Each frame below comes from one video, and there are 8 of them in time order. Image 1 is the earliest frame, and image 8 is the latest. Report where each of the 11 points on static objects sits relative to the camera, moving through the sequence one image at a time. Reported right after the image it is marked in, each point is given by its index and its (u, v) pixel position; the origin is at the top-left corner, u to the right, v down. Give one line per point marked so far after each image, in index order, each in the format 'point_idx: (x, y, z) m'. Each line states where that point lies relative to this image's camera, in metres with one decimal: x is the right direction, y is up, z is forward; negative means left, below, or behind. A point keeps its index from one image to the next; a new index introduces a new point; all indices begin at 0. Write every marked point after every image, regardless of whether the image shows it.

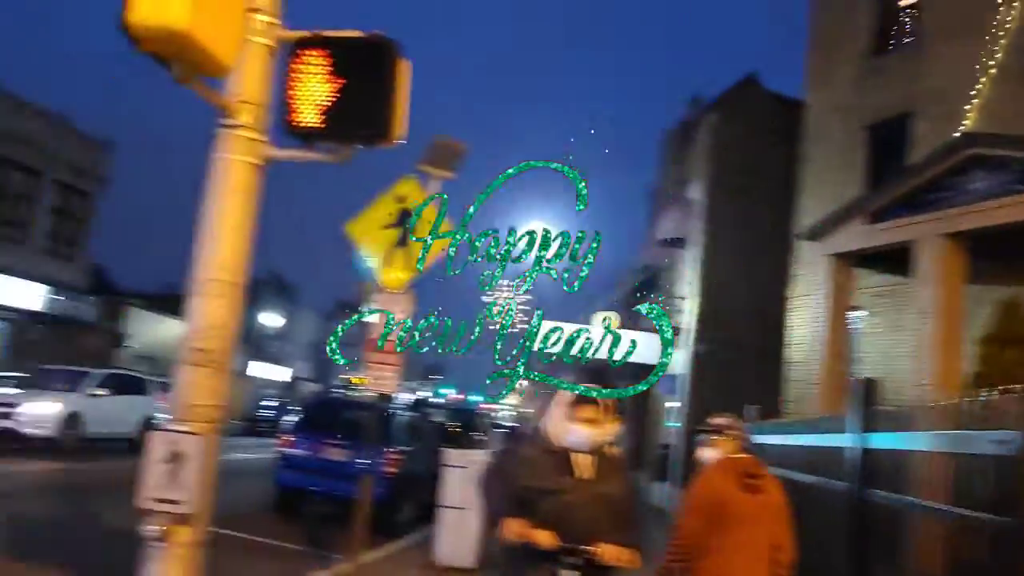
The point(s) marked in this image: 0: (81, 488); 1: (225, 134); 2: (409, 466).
0: (-6.6, -3.1, +13.1) m
1: (-1.6, +0.9, +4.6) m
2: (-1.5, -2.8, +12.9) m
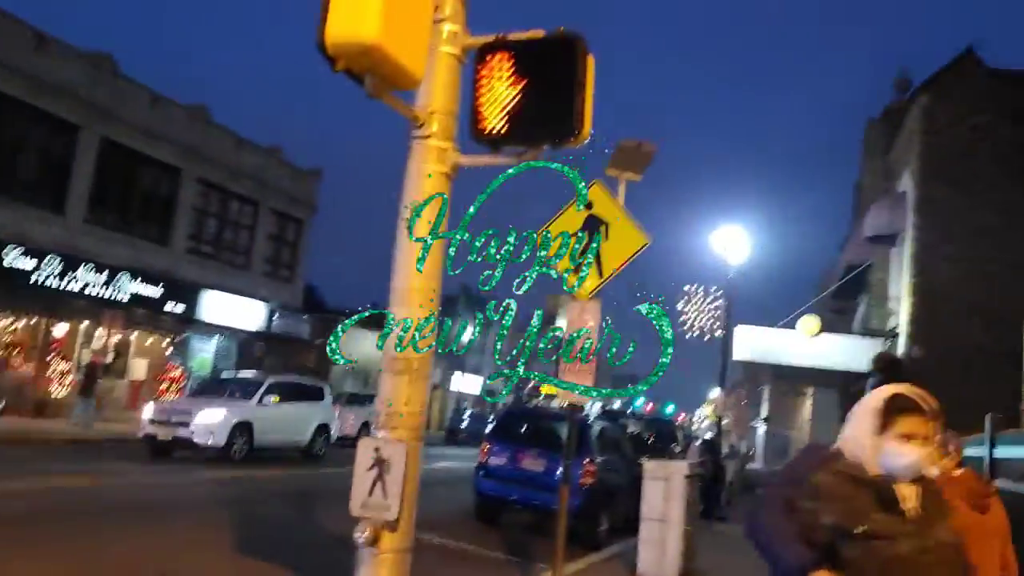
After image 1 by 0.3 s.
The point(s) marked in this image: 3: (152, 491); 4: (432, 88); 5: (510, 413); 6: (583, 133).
0: (-3.6, -3.4, +14.0) m
1: (-0.5, +0.8, +4.6) m
2: (+1.4, -2.9, +12.7) m
3: (-5.3, -2.9, +12.3) m
4: (-0.4, +1.1, +4.6) m
5: (0.0, -2.0, +13.5) m
6: (+0.4, +0.8, +4.5) m
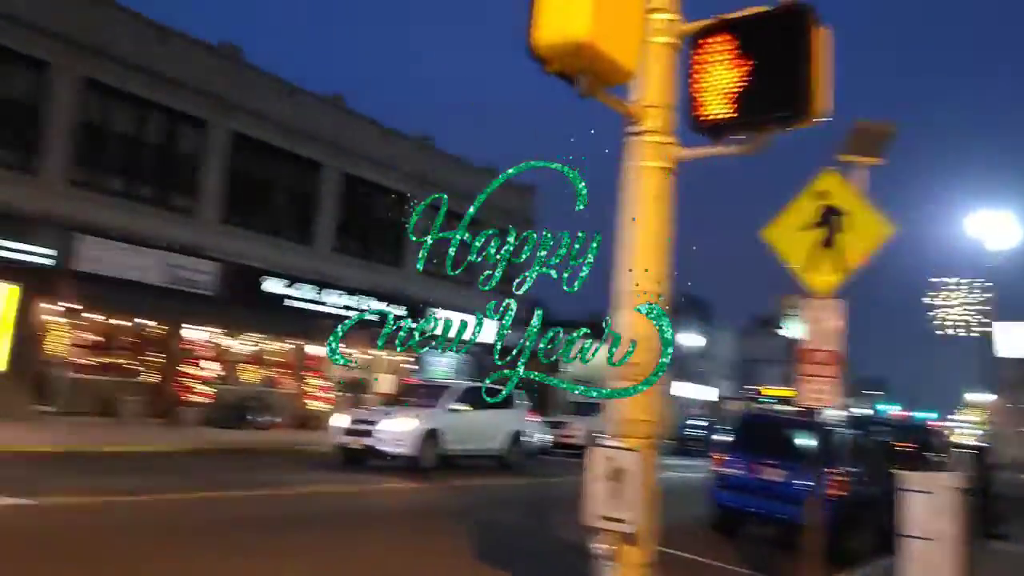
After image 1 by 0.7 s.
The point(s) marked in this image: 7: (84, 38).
0: (+0.4, -3.6, +14.2) m
1: (+0.7, +0.8, +4.5) m
2: (+4.9, -2.8, +11.7) m
3: (-1.8, -3.2, +13.1) m
4: (+0.7, +1.1, +4.4) m
5: (+3.6, -2.0, +12.8) m
6: (+1.5, +0.9, +4.1) m
7: (-10.2, +6.0, +20.0) m
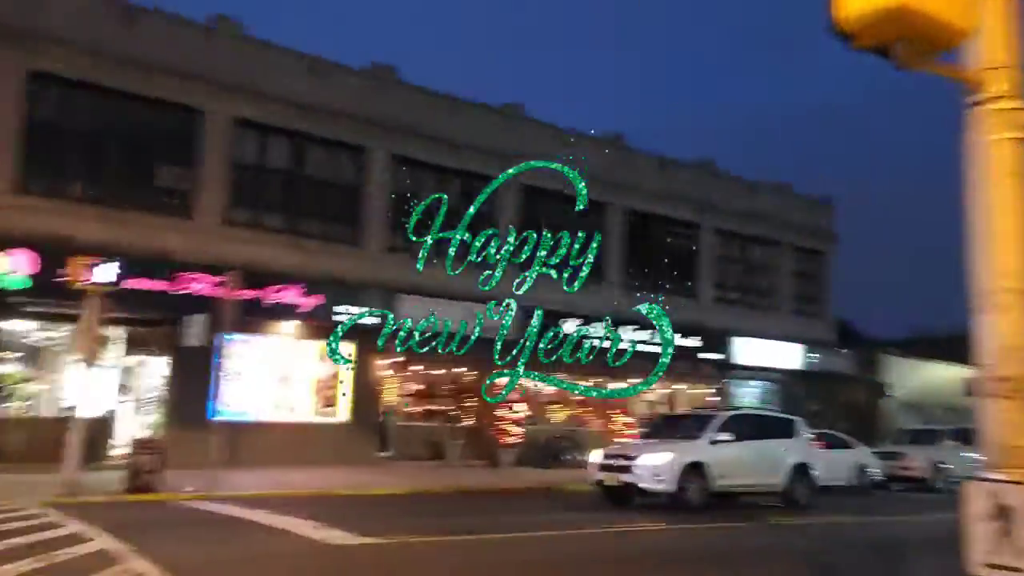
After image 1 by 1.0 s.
0: (+5.5, -3.9, +12.8) m
1: (+2.1, +0.8, +3.8) m
2: (+8.8, -2.6, +9.0) m
3: (+3.1, -3.6, +12.4) m
4: (+2.1, +1.1, +3.7) m
5: (+7.9, -1.9, +10.5) m
6: (+2.8, +1.0, +3.2) m
7: (-3.2, +4.5, +22.3) m
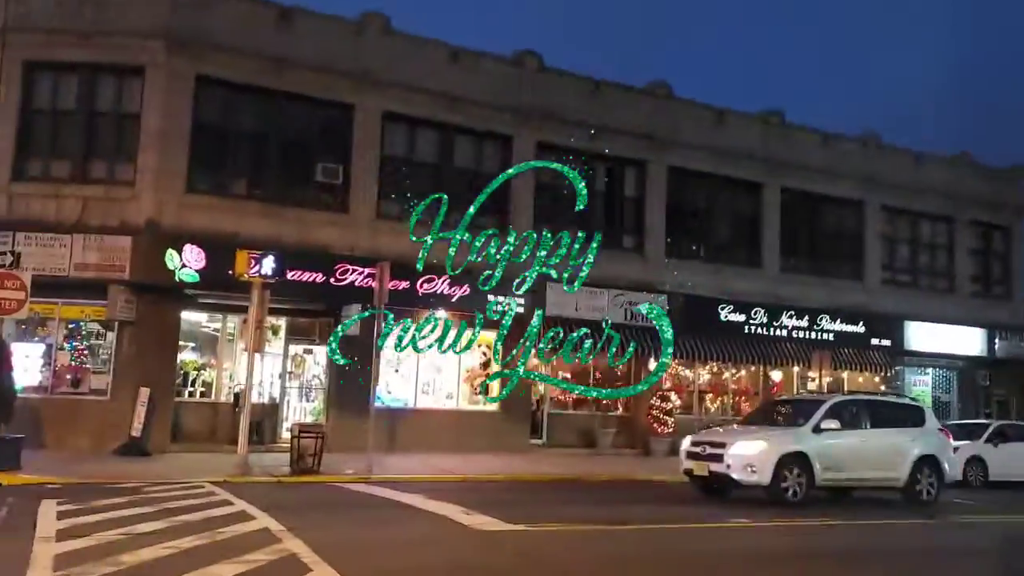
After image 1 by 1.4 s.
0: (+7.7, -3.5, +11.3) m
1: (+2.6, +0.9, +3.0) m
2: (+10.2, -2.2, +7.0) m
3: (+5.3, -3.3, +11.4) m
4: (+2.7, +1.3, +3.0) m
5: (+9.6, -1.6, +8.6) m
6: (+3.2, +1.1, +2.3) m
7: (+0.7, +4.8, +22.2) m
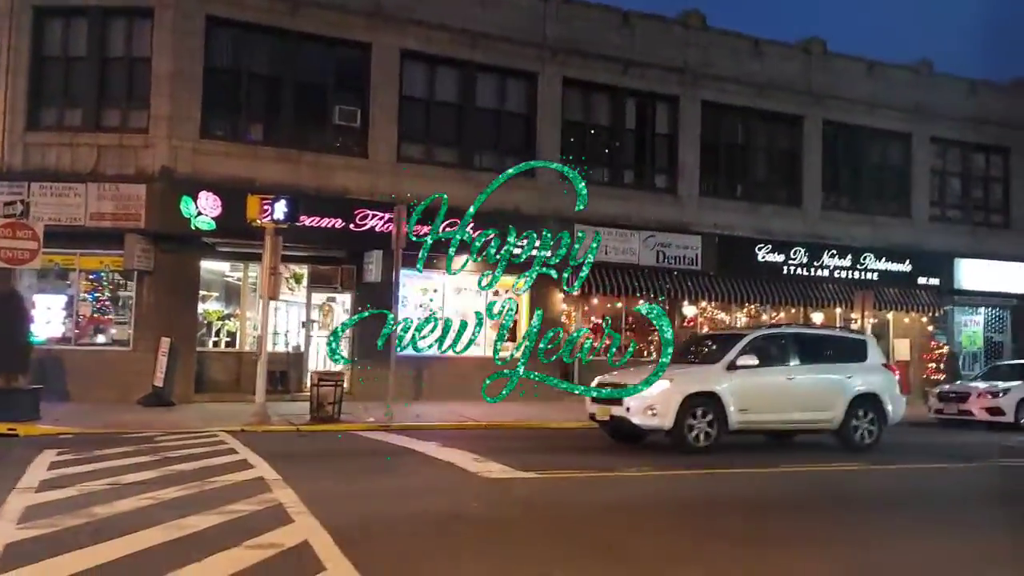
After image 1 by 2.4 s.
0: (+7.9, -2.6, +10.5) m
1: (+2.3, +1.3, +2.2) m
2: (+10.2, -1.5, +6.0) m
3: (+5.5, -2.4, +10.7) m
4: (+2.4, +1.6, +2.2) m
5: (+9.7, -0.8, +7.6) m
6: (+2.9, +1.4, +1.5) m
7: (+1.3, +6.3, +21.2) m
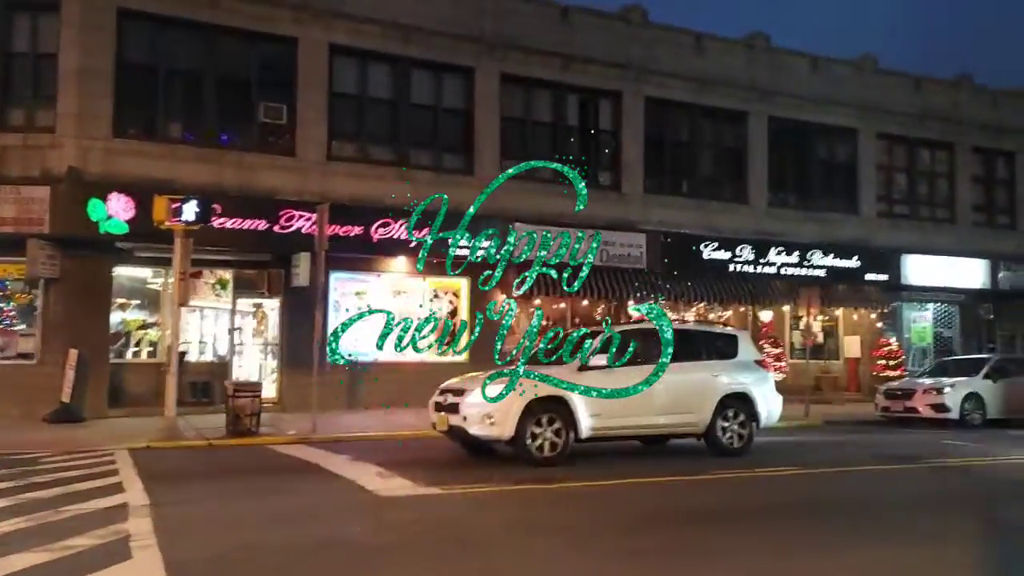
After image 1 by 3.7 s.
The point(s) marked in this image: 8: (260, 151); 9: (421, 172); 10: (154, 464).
0: (+6.9, -2.5, +10.1) m
1: (+1.6, +1.4, +1.6) m
2: (+9.3, -1.3, +5.7) m
3: (+4.4, -2.4, +10.2) m
4: (+1.6, +1.7, +1.6) m
5: (+8.7, -0.6, +7.3) m
6: (+2.2, +1.5, +0.9) m
7: (-0.3, +6.2, +20.6) m
8: (-5.5, +3.0, +18.1) m
9: (-2.1, +2.7, +19.6) m
10: (-4.4, -2.2, +10.3) m
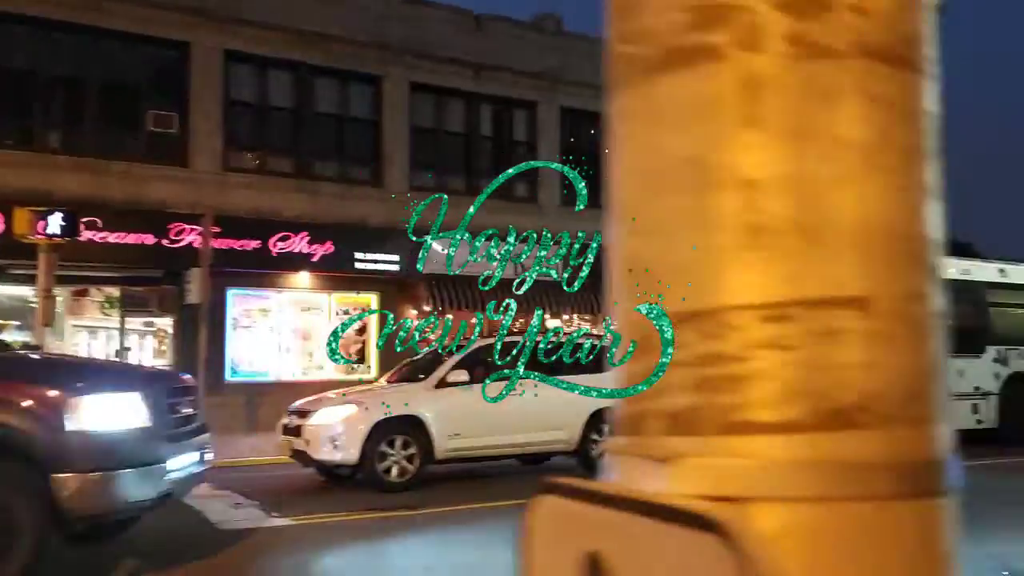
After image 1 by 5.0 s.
0: (+5.5, -2.5, +9.9) m
1: (+0.8, +1.4, +1.2) m
2: (+8.2, -1.3, +5.7) m
3: (+3.1, -2.5, +9.9) m
4: (+0.8, +1.7, +1.1) m
5: (+7.5, -0.6, +7.2) m
6: (+1.4, +1.6, +0.5) m
7: (-2.5, +5.9, +20.0) m
8: (-7.4, +2.6, +17.1) m
9: (-4.2, +2.4, +18.8) m
10: (-5.8, -2.4, +9.3) m
